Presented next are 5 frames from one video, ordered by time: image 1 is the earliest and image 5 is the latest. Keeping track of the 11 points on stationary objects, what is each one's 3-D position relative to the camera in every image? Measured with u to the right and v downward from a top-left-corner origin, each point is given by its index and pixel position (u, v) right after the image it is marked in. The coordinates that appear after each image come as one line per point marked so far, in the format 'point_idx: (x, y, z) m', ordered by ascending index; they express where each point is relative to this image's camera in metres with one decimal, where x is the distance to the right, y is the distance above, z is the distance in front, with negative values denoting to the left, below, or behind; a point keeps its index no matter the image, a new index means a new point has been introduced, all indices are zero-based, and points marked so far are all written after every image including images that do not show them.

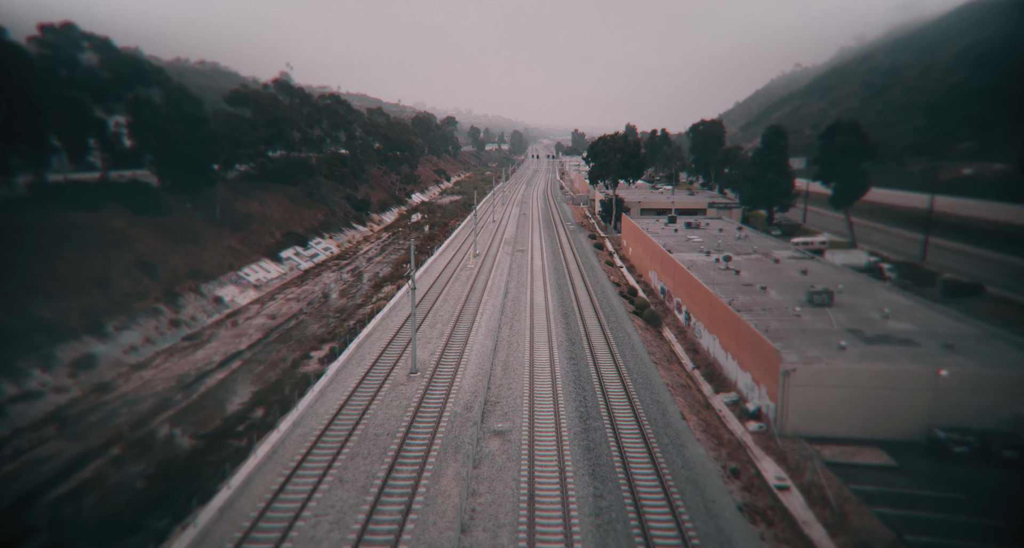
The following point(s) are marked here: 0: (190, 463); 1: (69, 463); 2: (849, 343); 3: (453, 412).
0: (-10.3, -6.1, +17.7) m
1: (-14.5, -6.2, +18.1) m
2: (+11.1, -2.3, +18.2) m
3: (-1.7, -4.1, +16.4) m
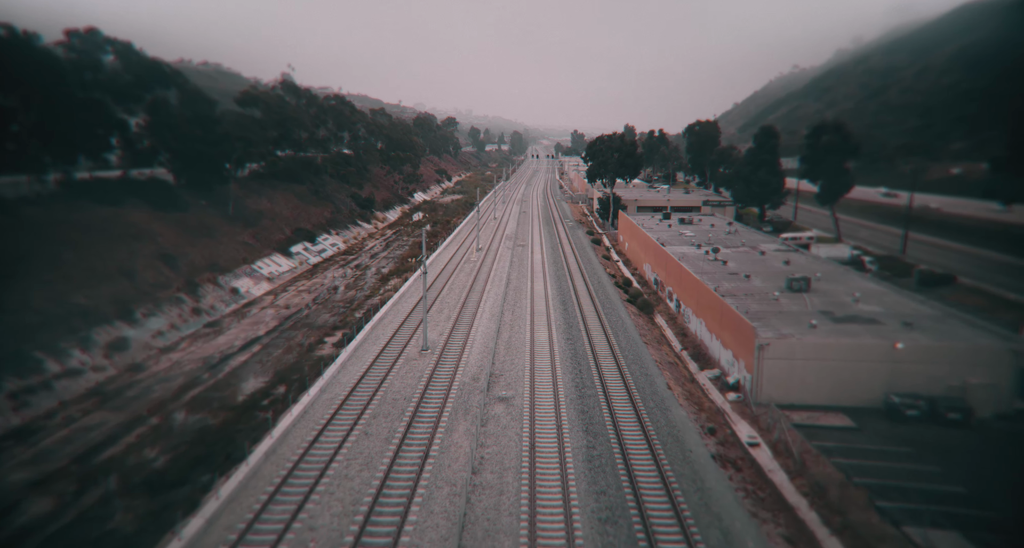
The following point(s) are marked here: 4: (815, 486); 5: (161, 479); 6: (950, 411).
0: (-10.2, -5.6, +19.6) m
1: (-14.4, -5.7, +20.0) m
2: (+11.2, -1.7, +20.1) m
3: (-1.6, -3.6, +18.3) m
4: (+7.4, -5.2, +13.4) m
5: (-10.6, -6.2, +16.7) m
6: (+13.1, -4.1, +16.4) m
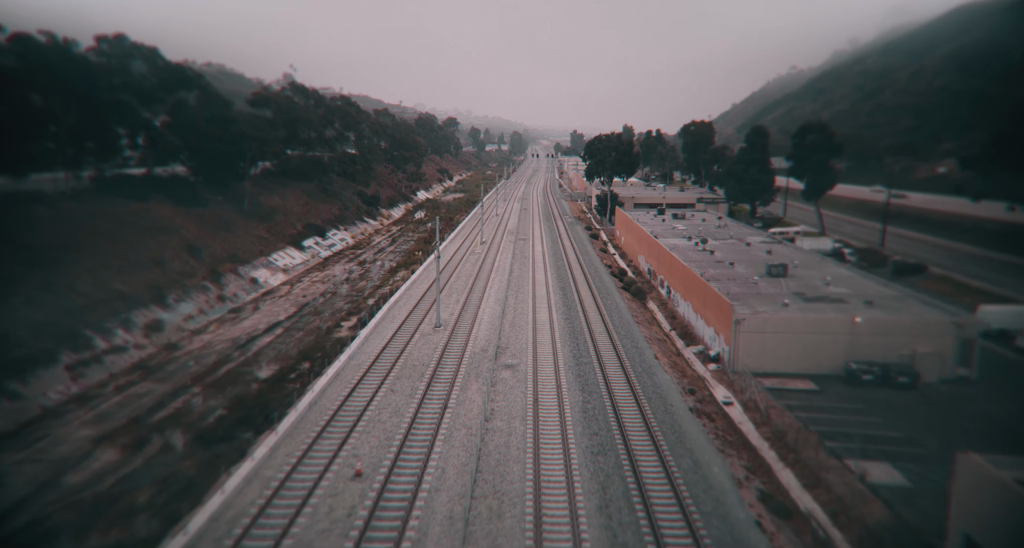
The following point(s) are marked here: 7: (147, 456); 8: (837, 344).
0: (-10.0, -4.9, +21.9) m
1: (-14.2, -5.0, +22.4) m
2: (+11.4, -1.1, +22.4) m
3: (-1.4, -2.9, +20.7) m
4: (+7.6, -4.5, +15.8) m
5: (-10.4, -5.6, +19.1) m
6: (+13.2, -3.5, +18.8) m
7: (-11.9, -5.9, +18.0) m
8: (+11.8, -2.5, +20.0) m
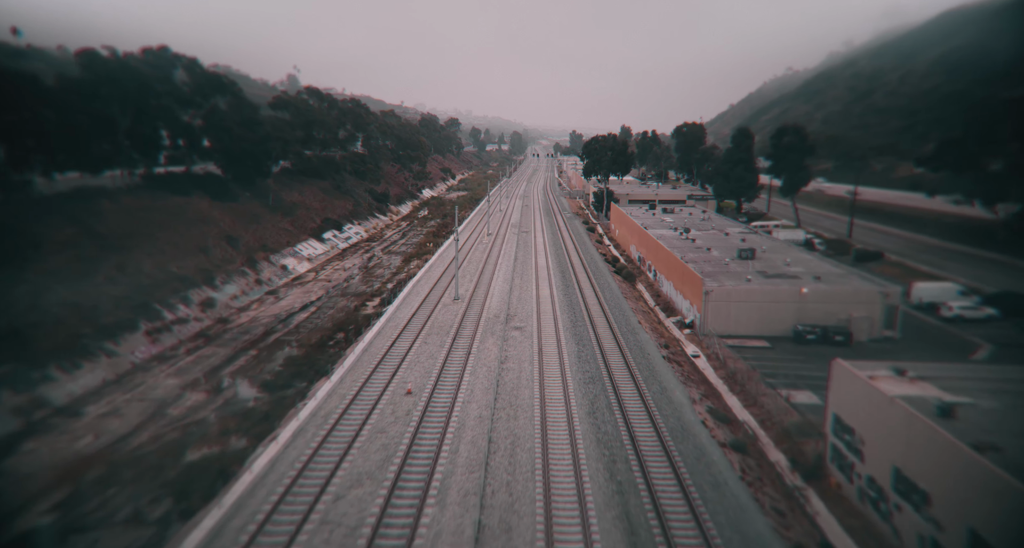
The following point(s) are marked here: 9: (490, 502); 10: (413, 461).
0: (-9.7, -4.0, +26.2) m
1: (-13.9, -4.1, +26.6) m
2: (+11.8, -0.2, +26.7) m
3: (-1.1, -2.0, +25.0) m
4: (+7.9, -3.6, +20.1) m
5: (-10.0, -4.6, +23.3) m
6: (+13.6, -2.5, +23.1) m
7: (-11.6, -5.0, +22.3) m
8: (+12.2, -1.6, +24.3) m
9: (-0.5, -5.3, +12.9) m
10: (-2.5, -4.8, +14.2) m
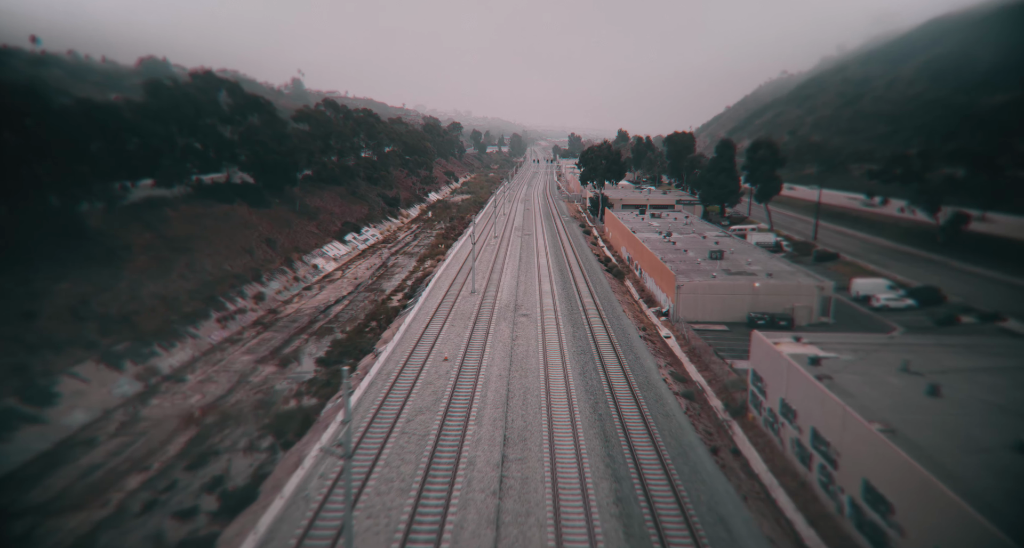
0: (-9.3, -3.9, +31.8) m
1: (-13.5, -3.9, +32.2) m
2: (+12.2, -0.1, +32.4) m
3: (-0.6, -1.8, +30.6) m
4: (+8.4, -3.5, +25.7) m
5: (-9.6, -4.5, +28.9) m
6: (+14.0, -2.4, +28.7) m
7: (-11.1, -4.9, +27.8) m
8: (+12.6, -1.5, +29.9) m
9: (0.0, -5.1, +18.5) m
10: (-2.1, -4.6, +19.8) m
